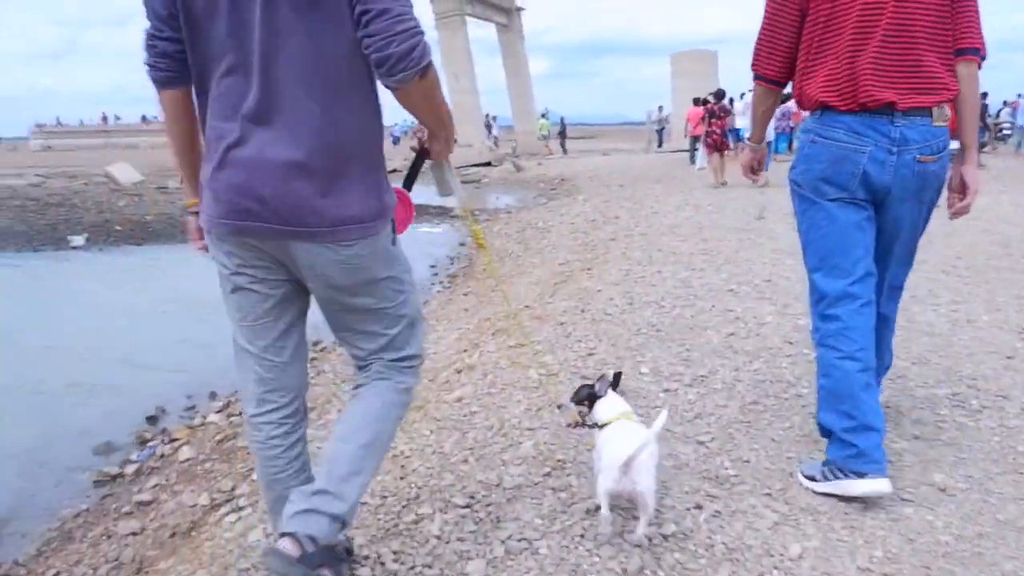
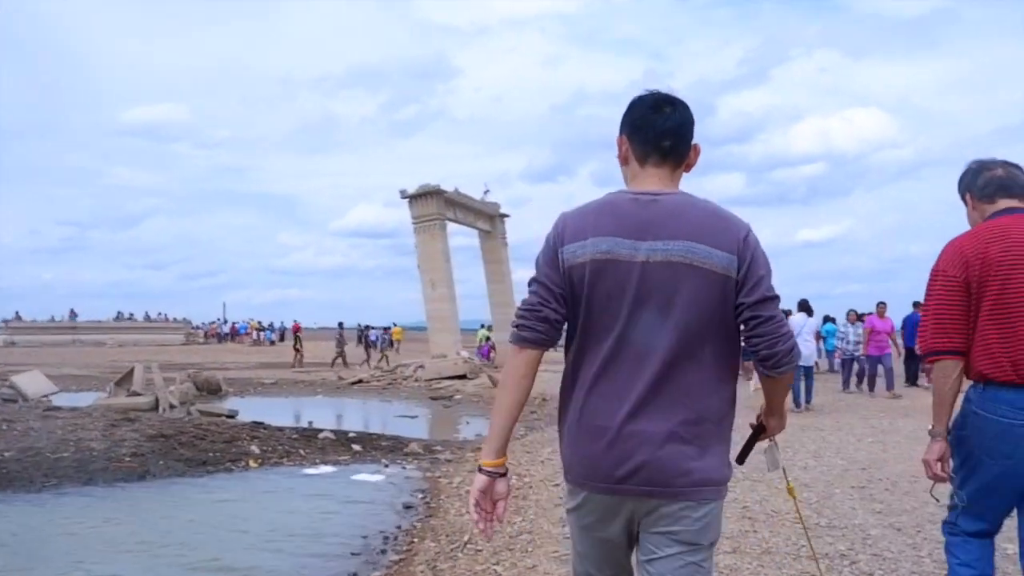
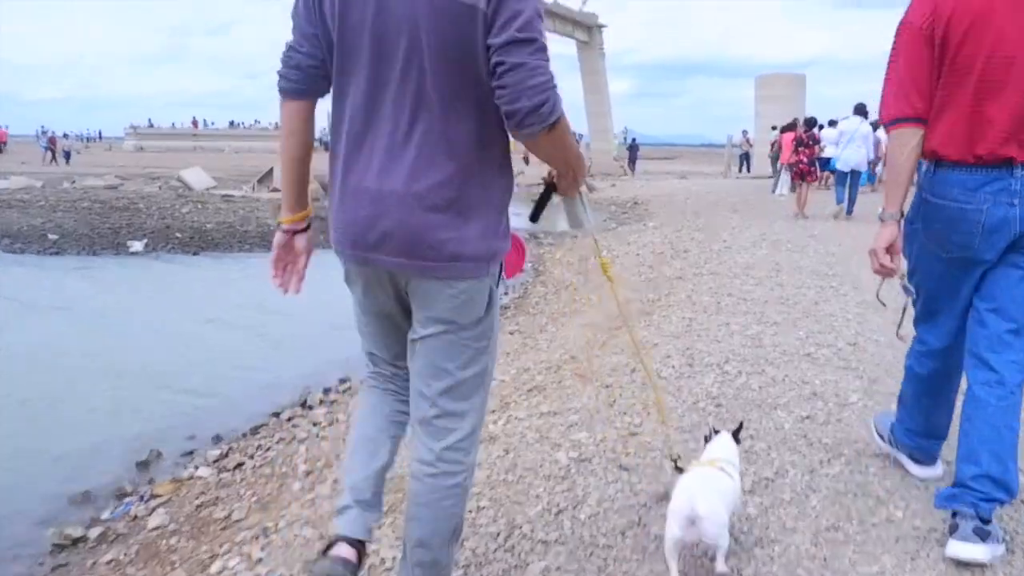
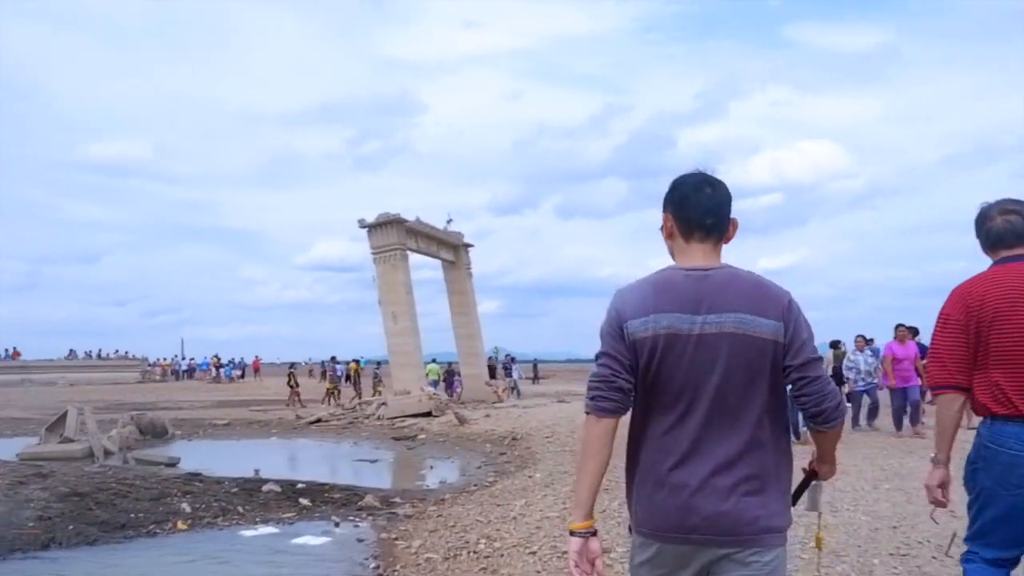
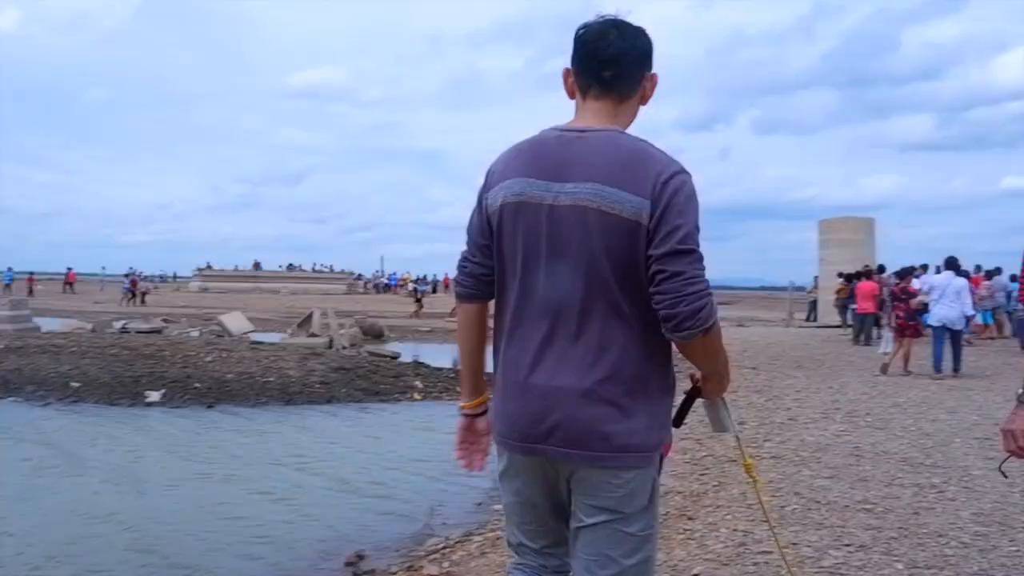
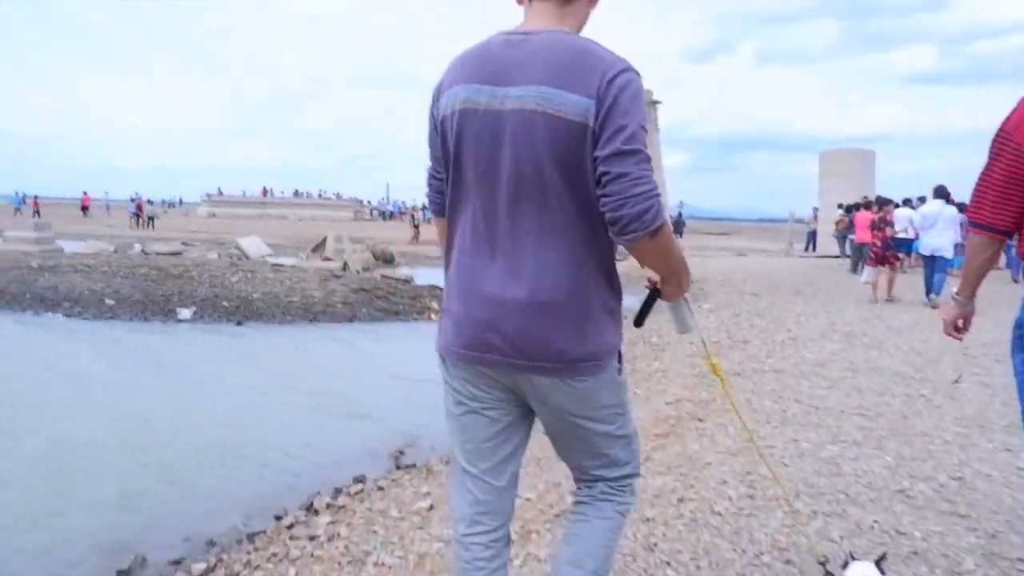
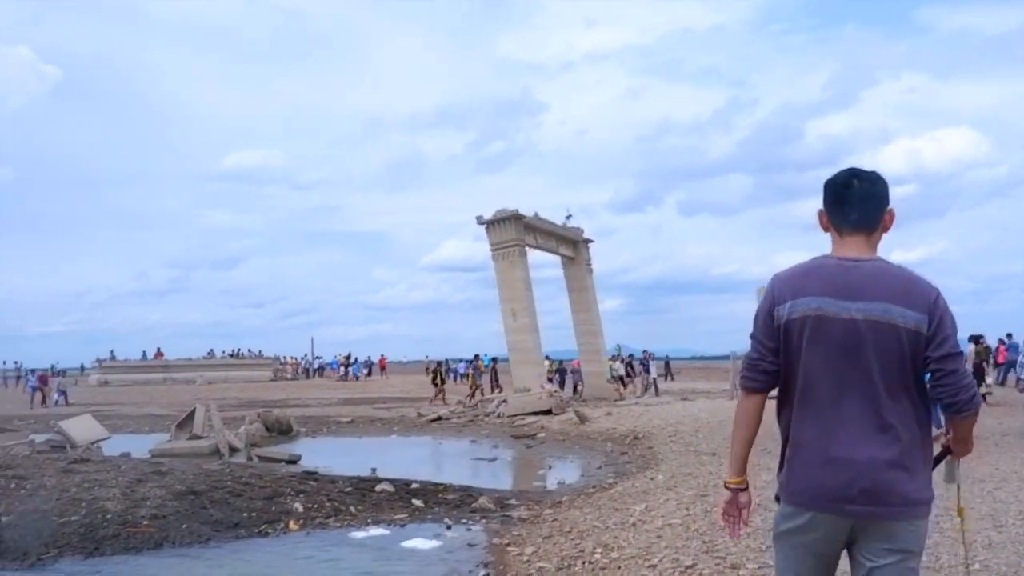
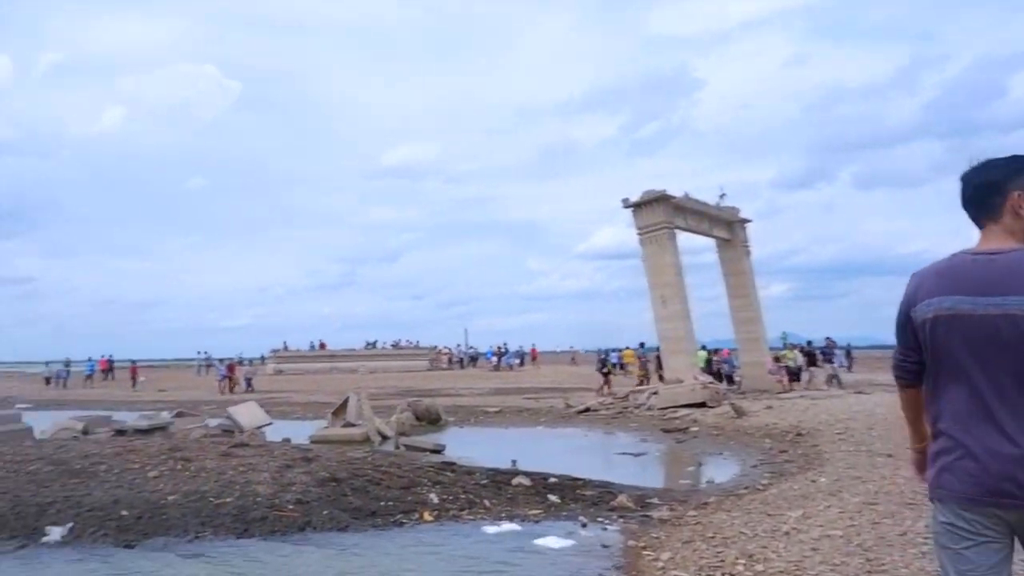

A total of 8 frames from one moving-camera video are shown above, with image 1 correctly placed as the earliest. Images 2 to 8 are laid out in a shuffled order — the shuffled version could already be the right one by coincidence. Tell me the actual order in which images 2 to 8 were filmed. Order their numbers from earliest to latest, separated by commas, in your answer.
3, 6, 5, 2, 4, 7, 8
